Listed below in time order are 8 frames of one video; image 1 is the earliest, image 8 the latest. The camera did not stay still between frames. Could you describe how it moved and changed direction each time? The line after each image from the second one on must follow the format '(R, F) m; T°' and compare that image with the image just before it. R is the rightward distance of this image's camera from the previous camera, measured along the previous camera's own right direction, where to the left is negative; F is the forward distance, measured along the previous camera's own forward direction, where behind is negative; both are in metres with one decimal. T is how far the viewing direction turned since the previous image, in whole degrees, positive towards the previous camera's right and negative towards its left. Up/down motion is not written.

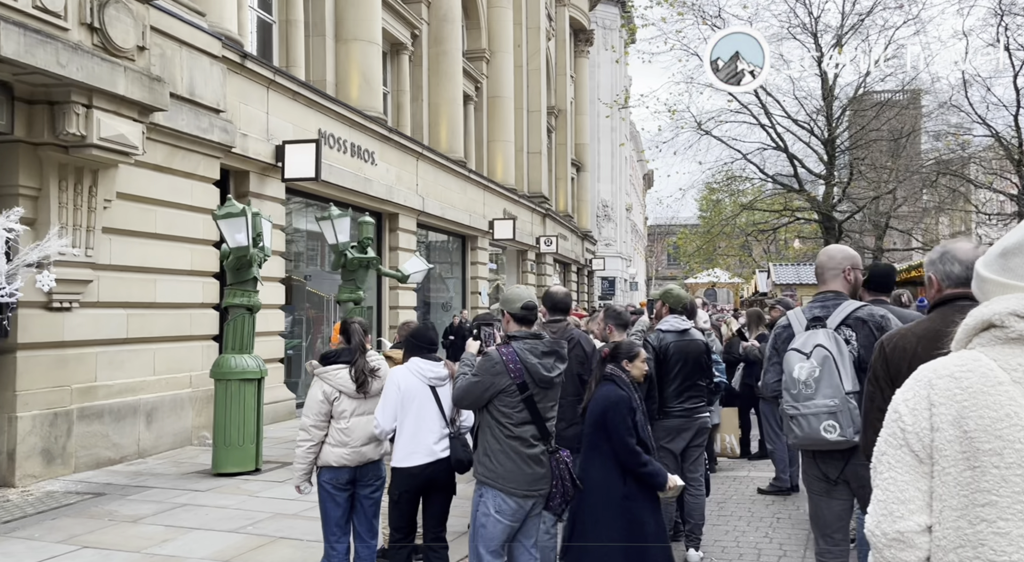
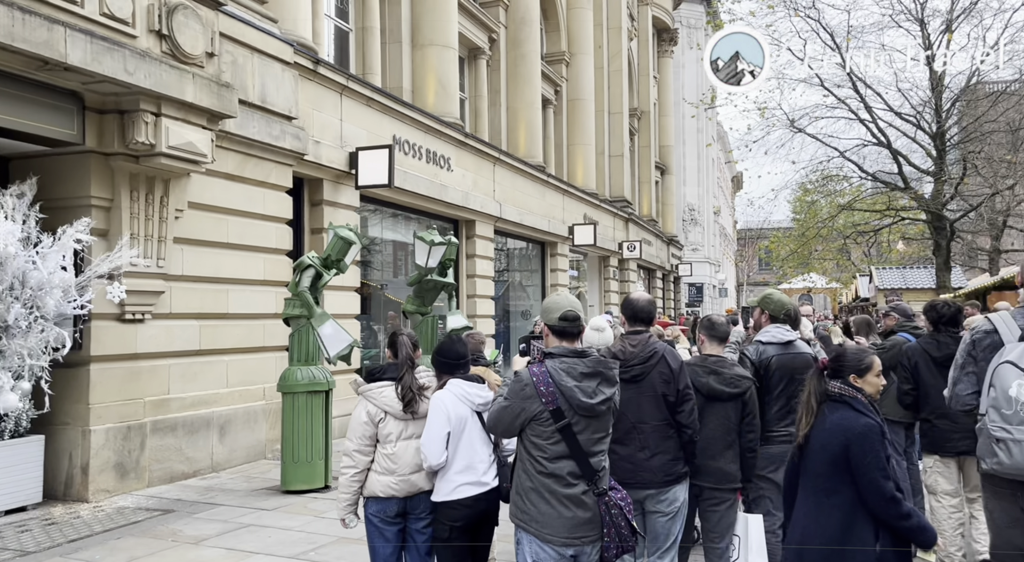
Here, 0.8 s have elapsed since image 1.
(+0.1, +0.5) m; -5°
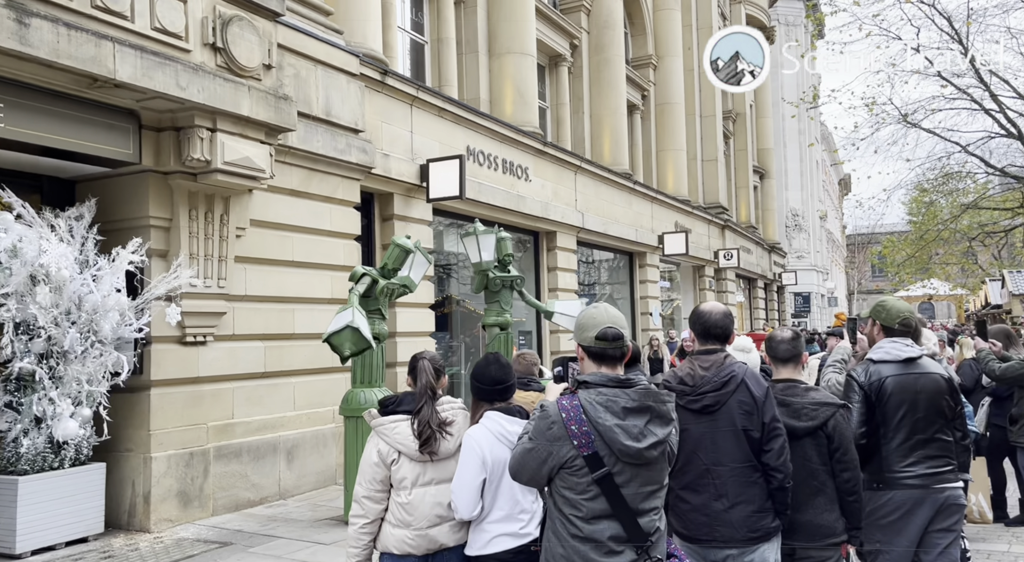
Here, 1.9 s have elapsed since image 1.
(+0.3, +0.7) m; -6°
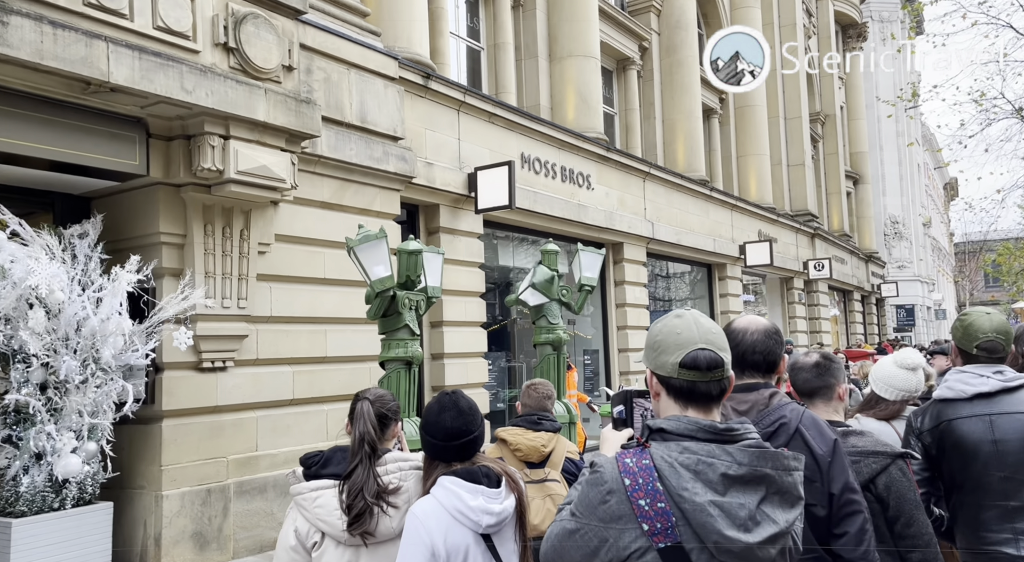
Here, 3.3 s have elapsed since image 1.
(+0.4, +1.1) m; -6°
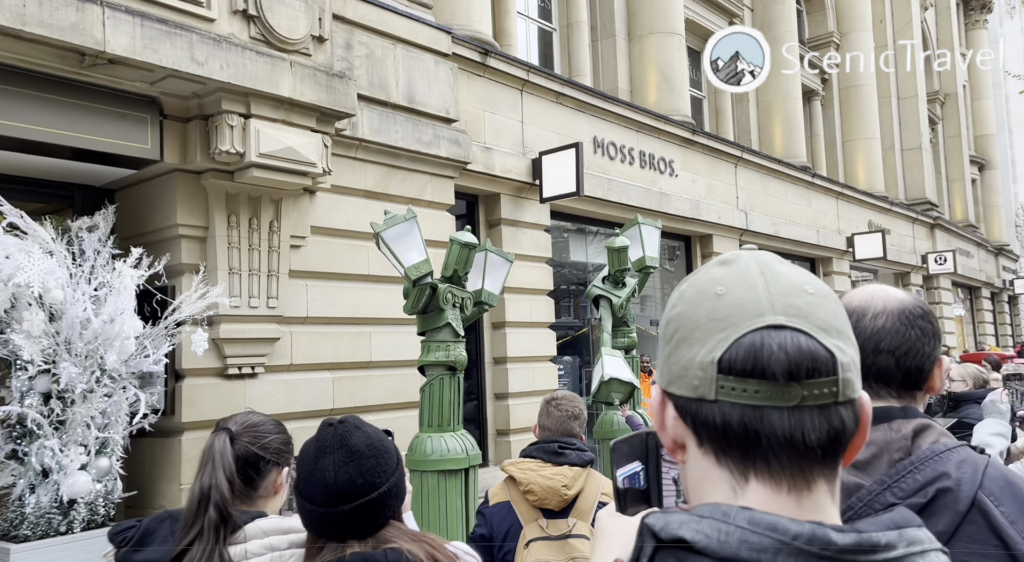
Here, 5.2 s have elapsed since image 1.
(+0.3, +1.2) m; -6°
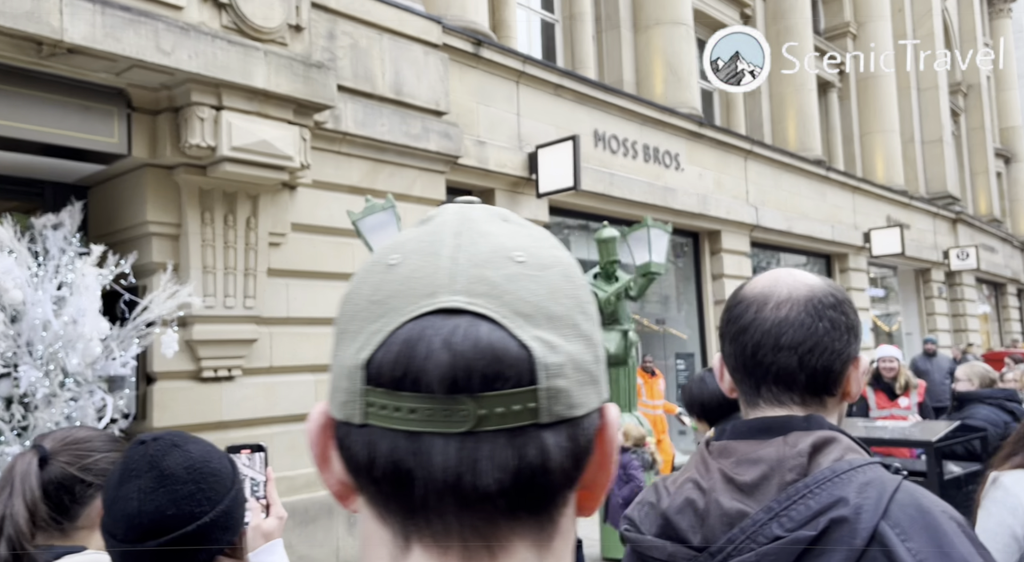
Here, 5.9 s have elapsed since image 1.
(+0.3, +0.4) m; -2°
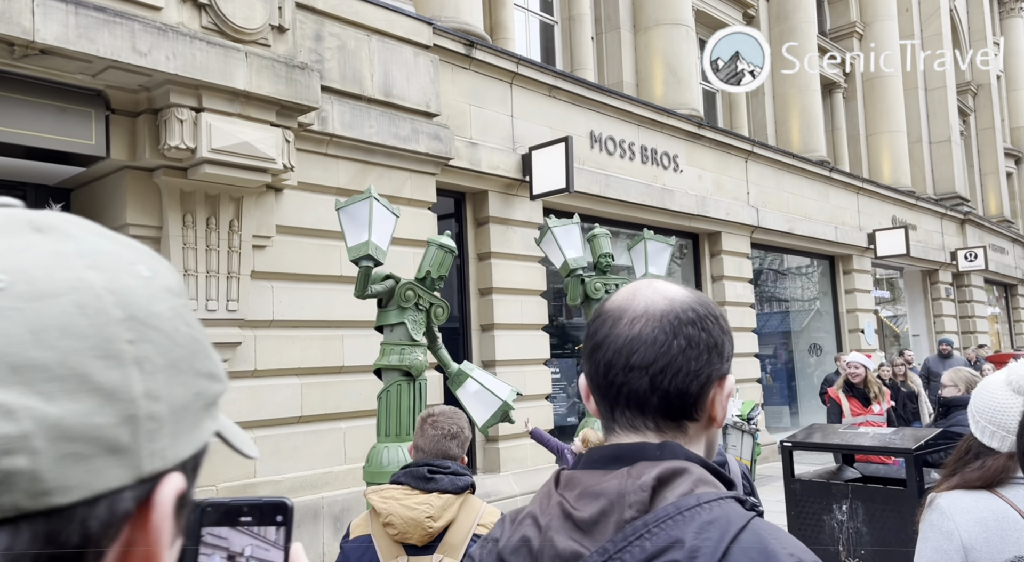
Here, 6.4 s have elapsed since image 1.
(+0.2, +0.1) m; -1°
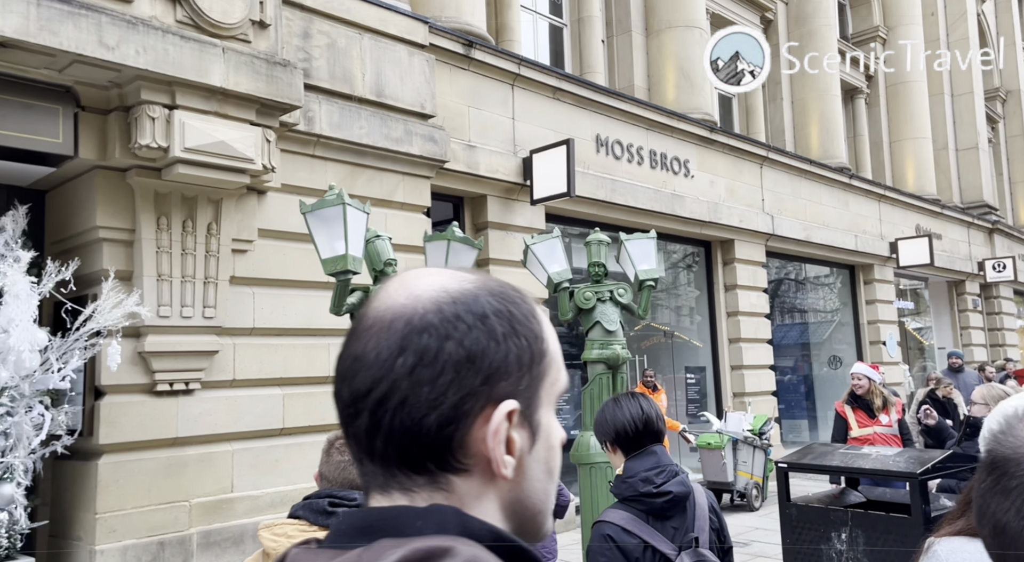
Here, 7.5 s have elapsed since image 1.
(+0.3, +0.4) m; -2°
